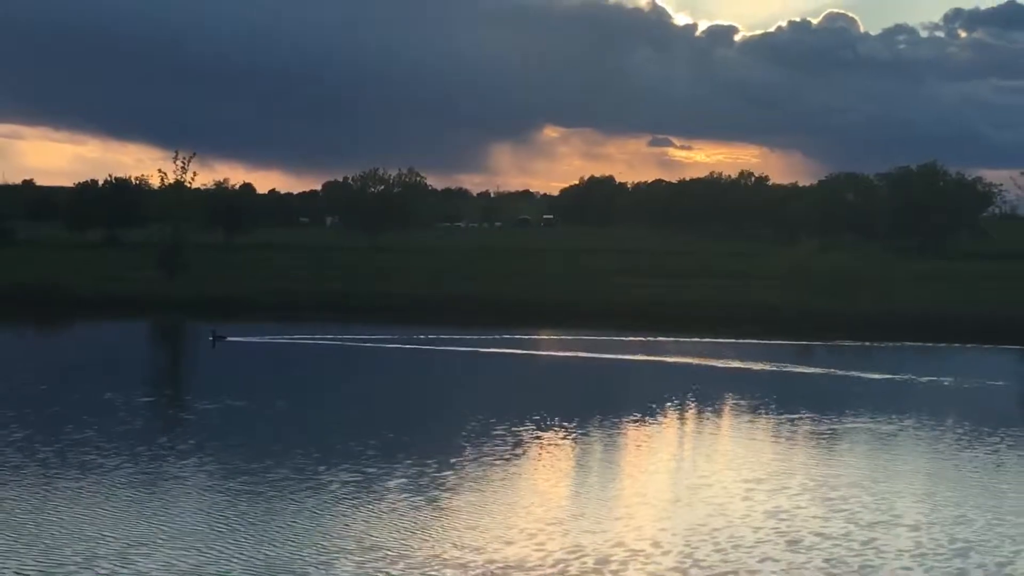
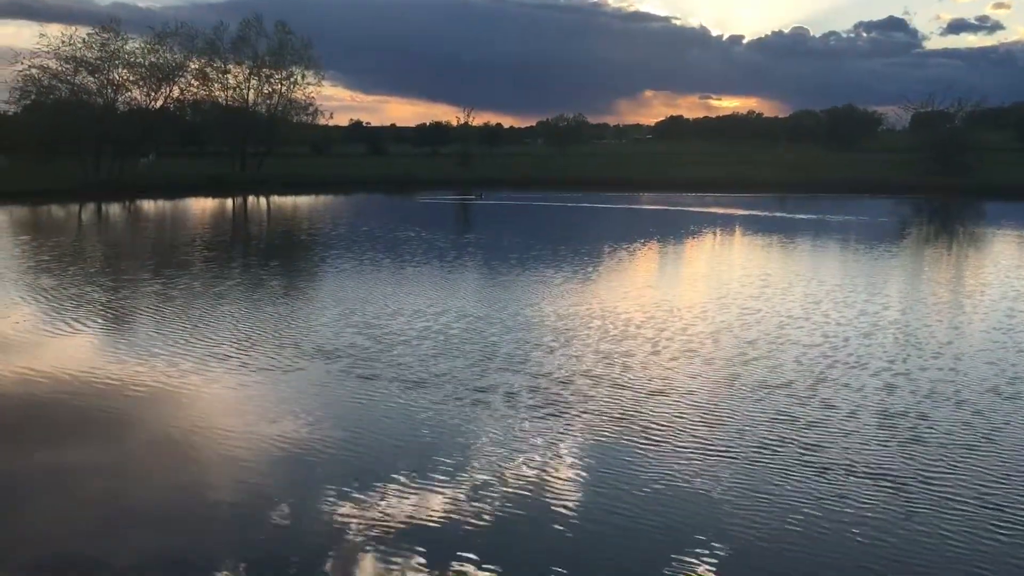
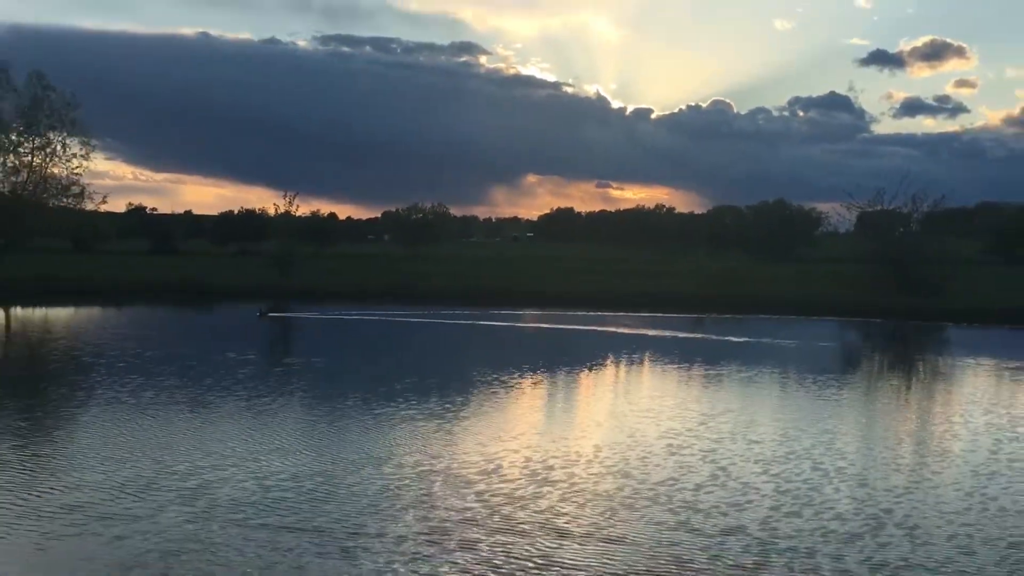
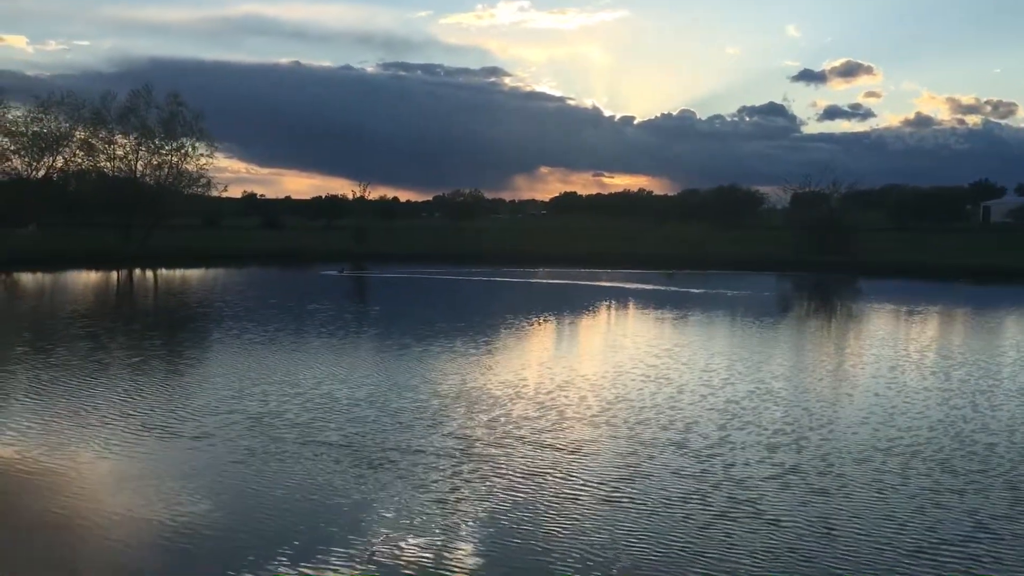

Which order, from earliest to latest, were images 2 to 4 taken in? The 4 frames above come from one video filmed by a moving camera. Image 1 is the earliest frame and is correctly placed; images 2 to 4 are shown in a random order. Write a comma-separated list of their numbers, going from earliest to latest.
3, 4, 2
